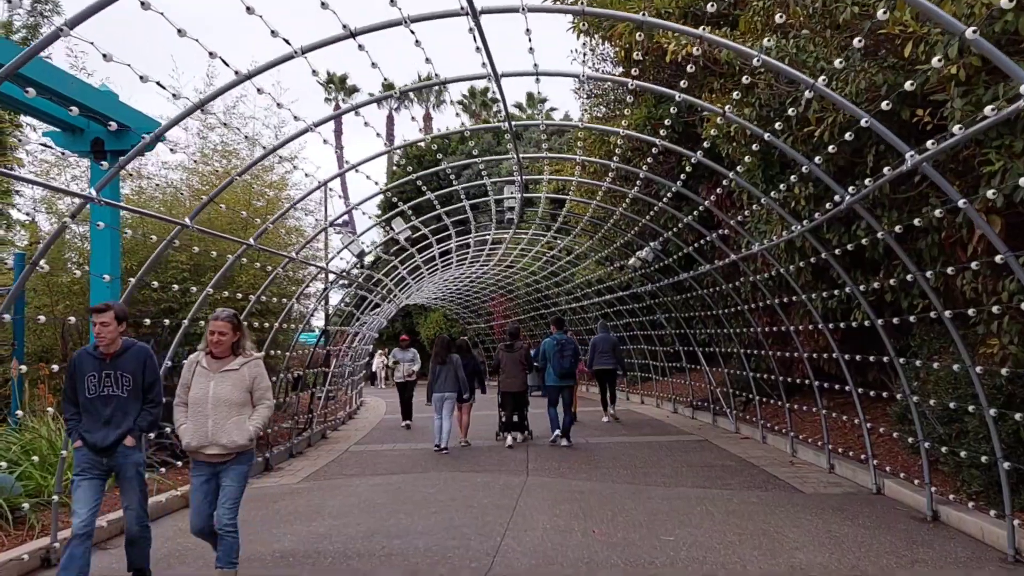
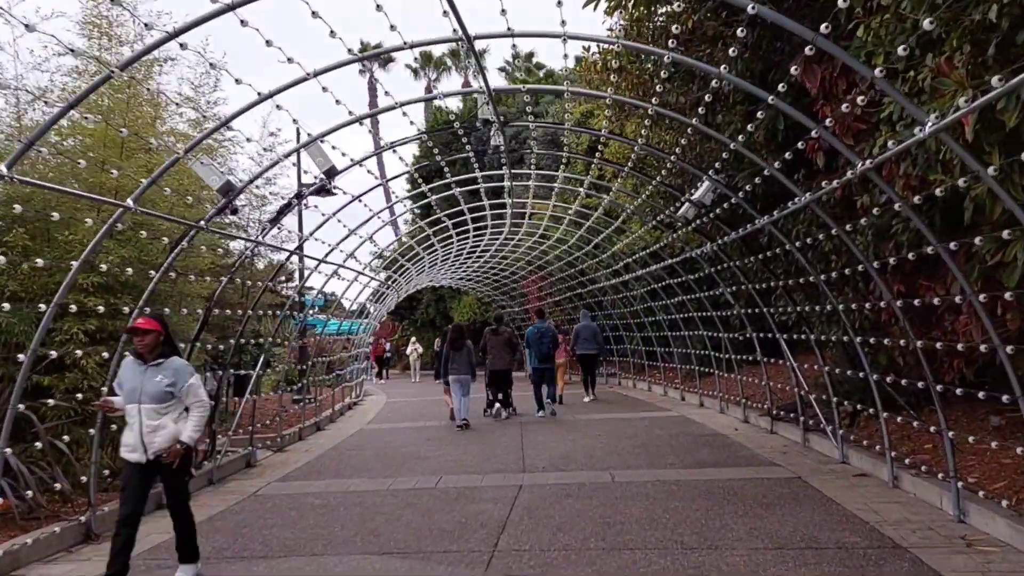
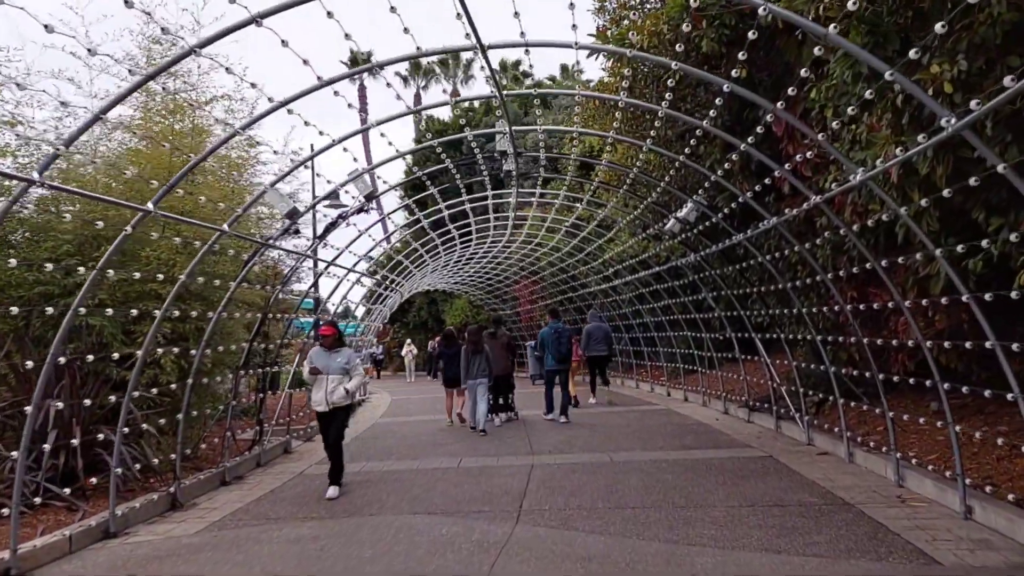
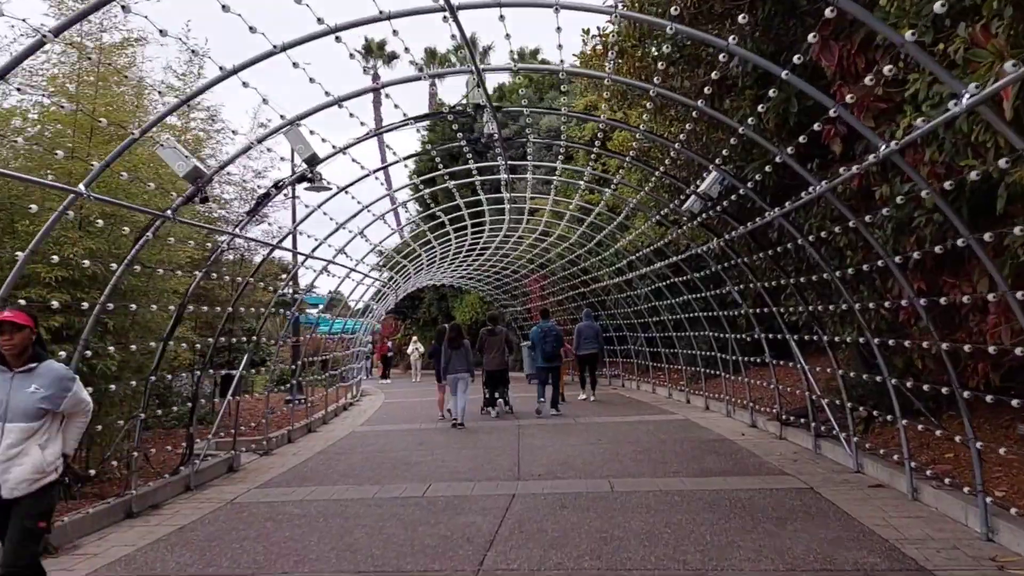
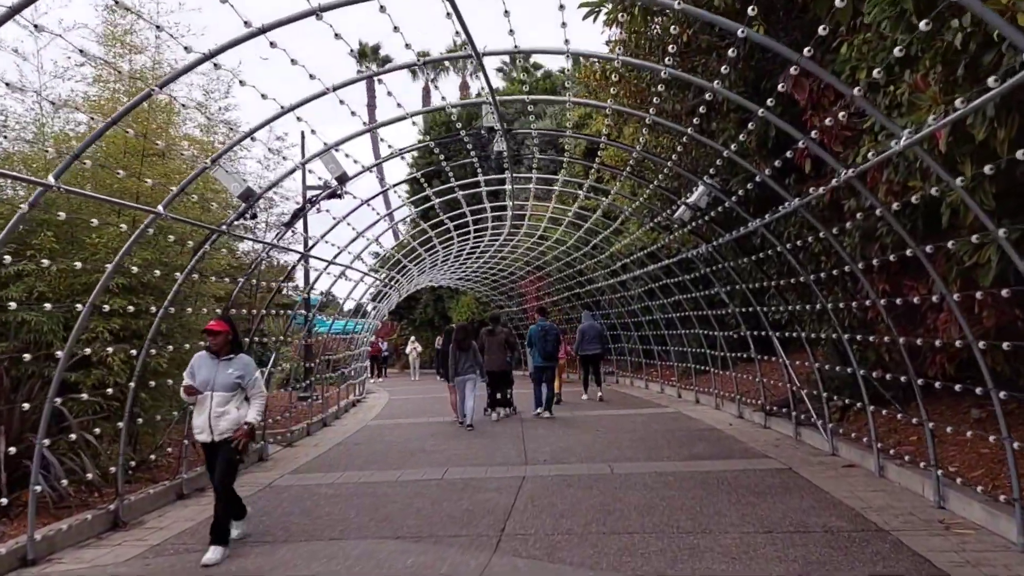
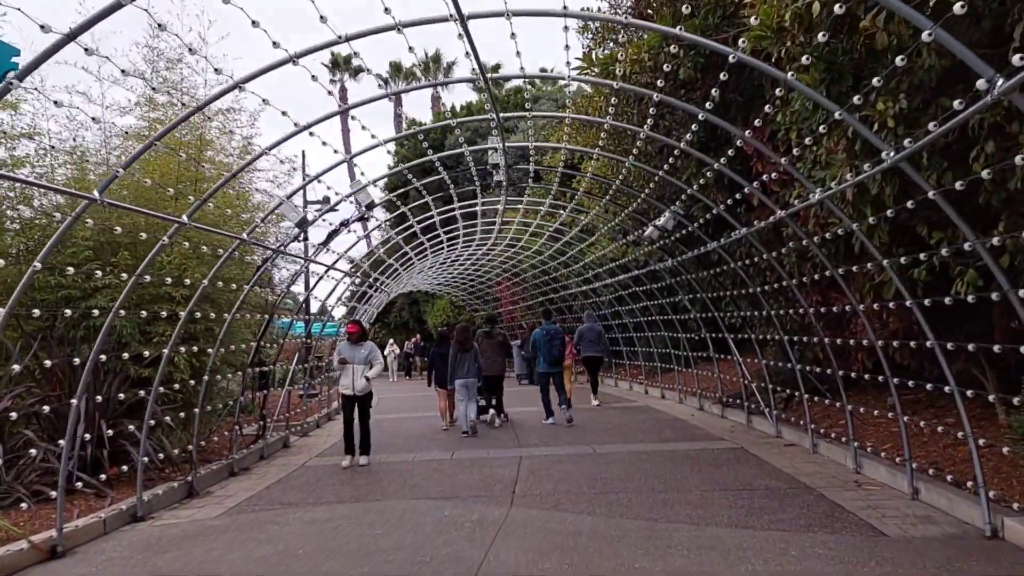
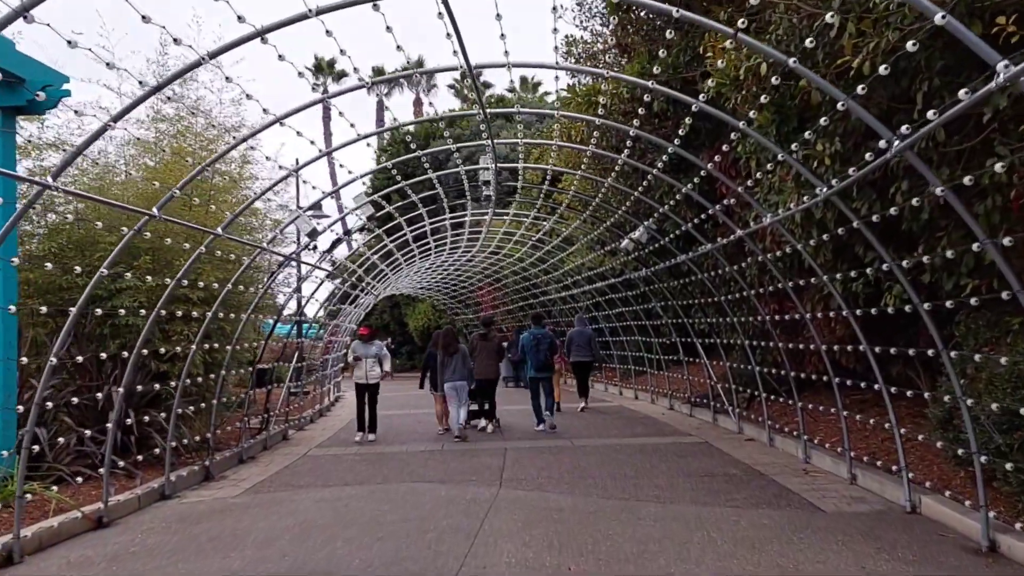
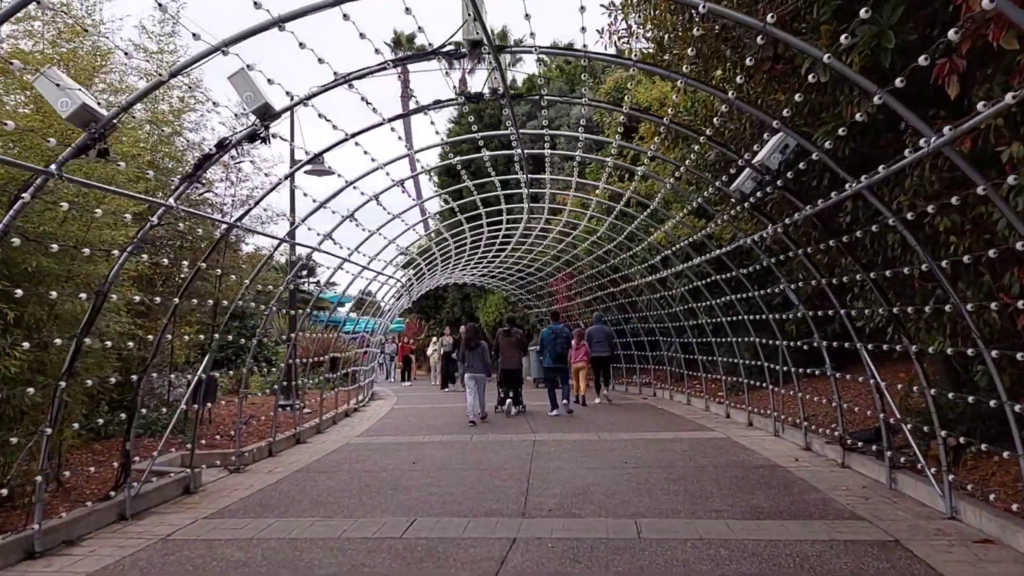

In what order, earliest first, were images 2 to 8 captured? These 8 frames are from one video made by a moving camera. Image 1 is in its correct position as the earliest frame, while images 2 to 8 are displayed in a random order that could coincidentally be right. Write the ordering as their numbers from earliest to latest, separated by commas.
7, 6, 3, 5, 2, 4, 8
